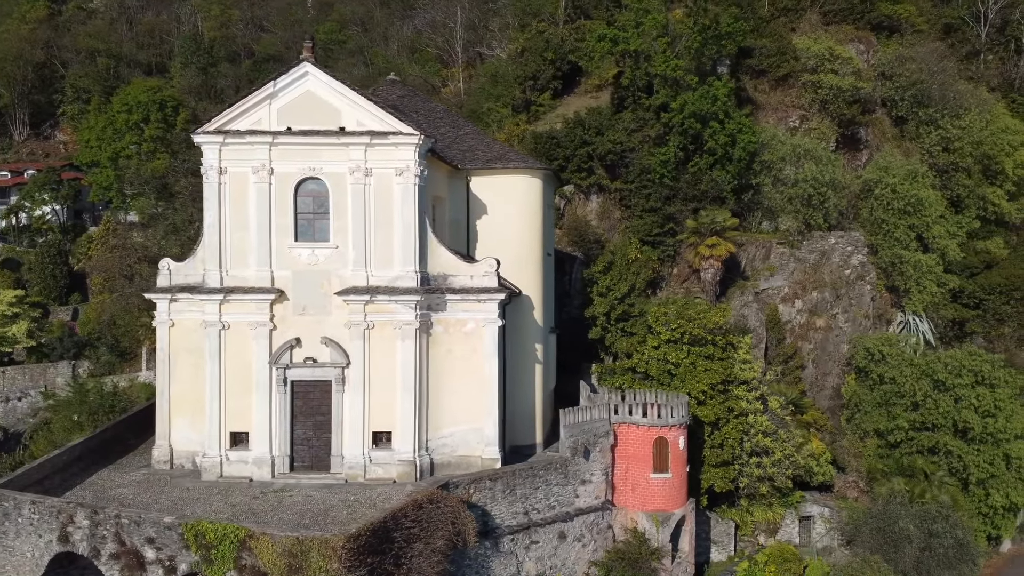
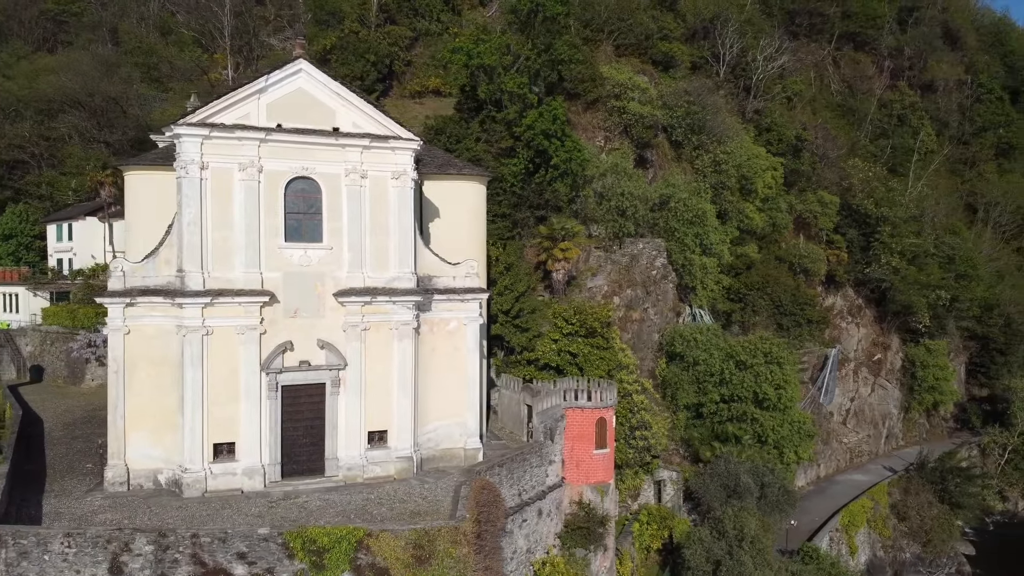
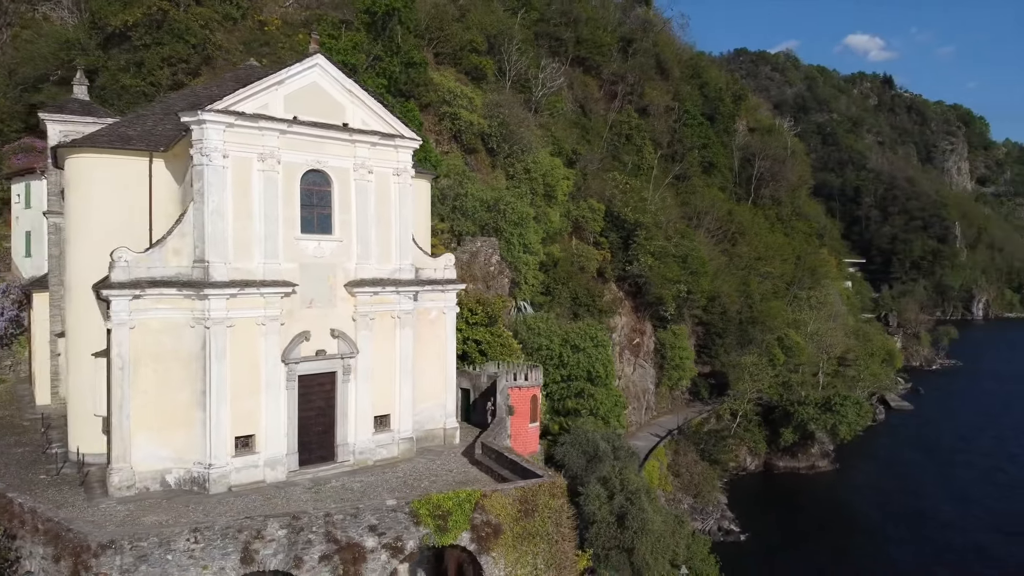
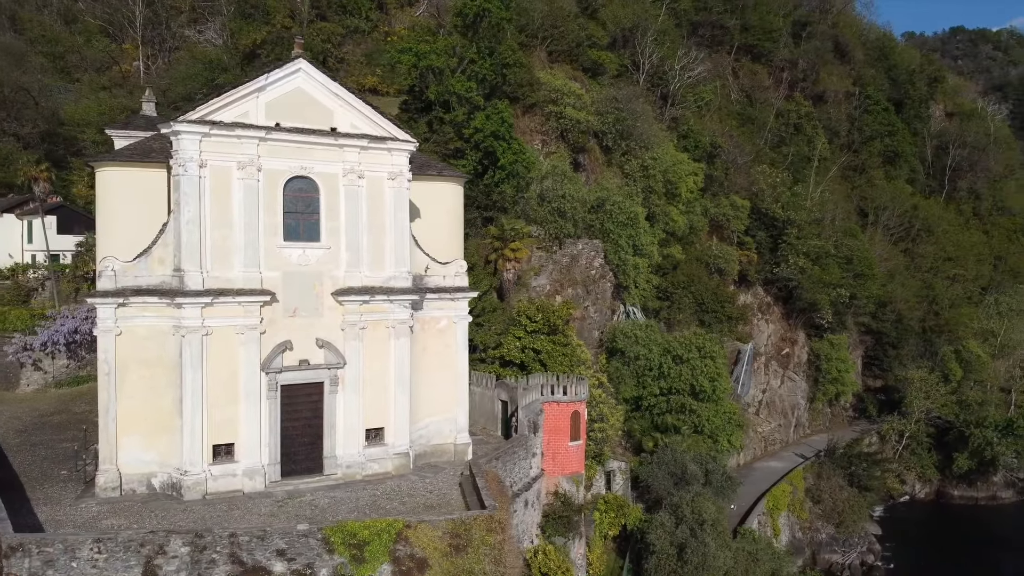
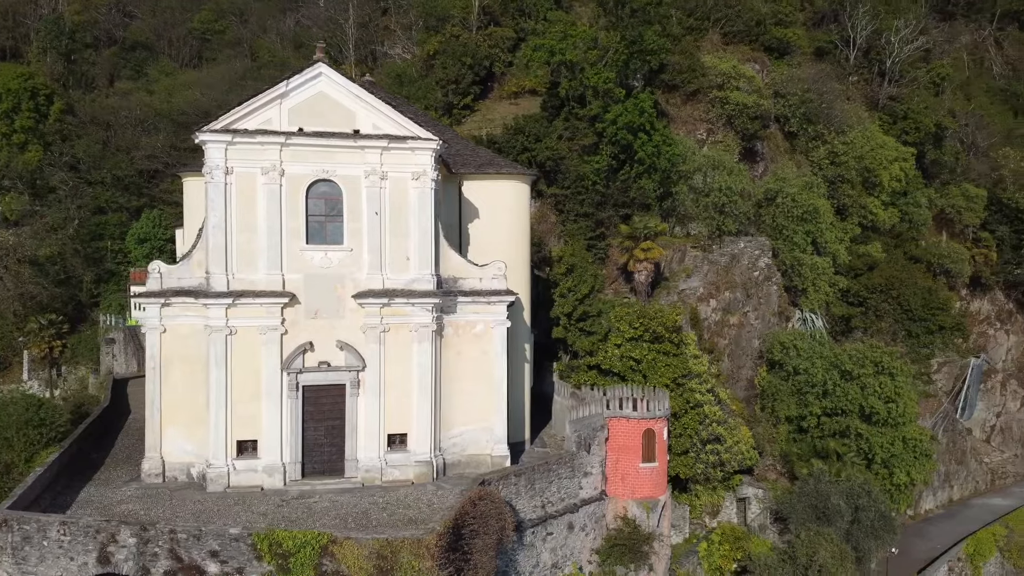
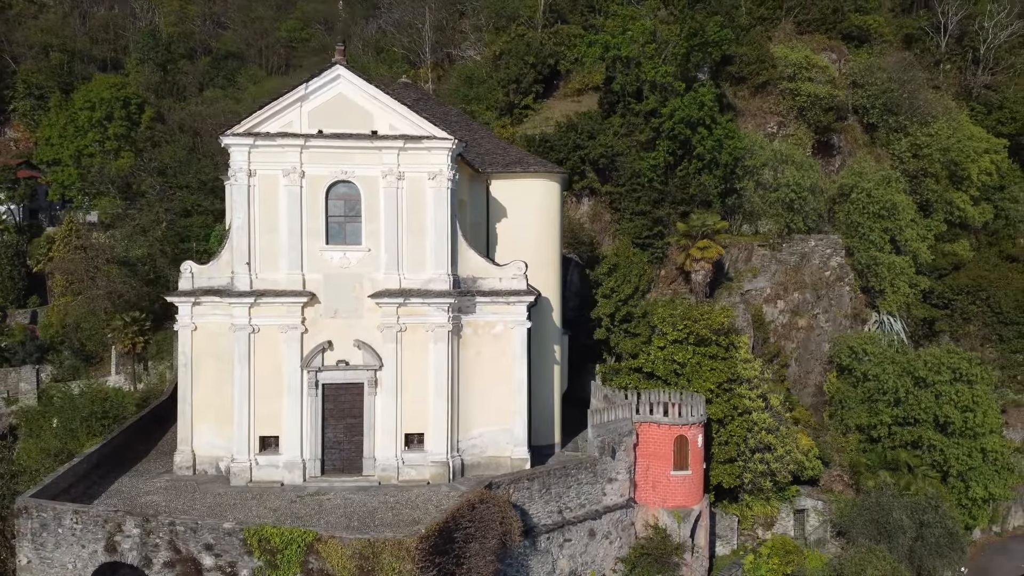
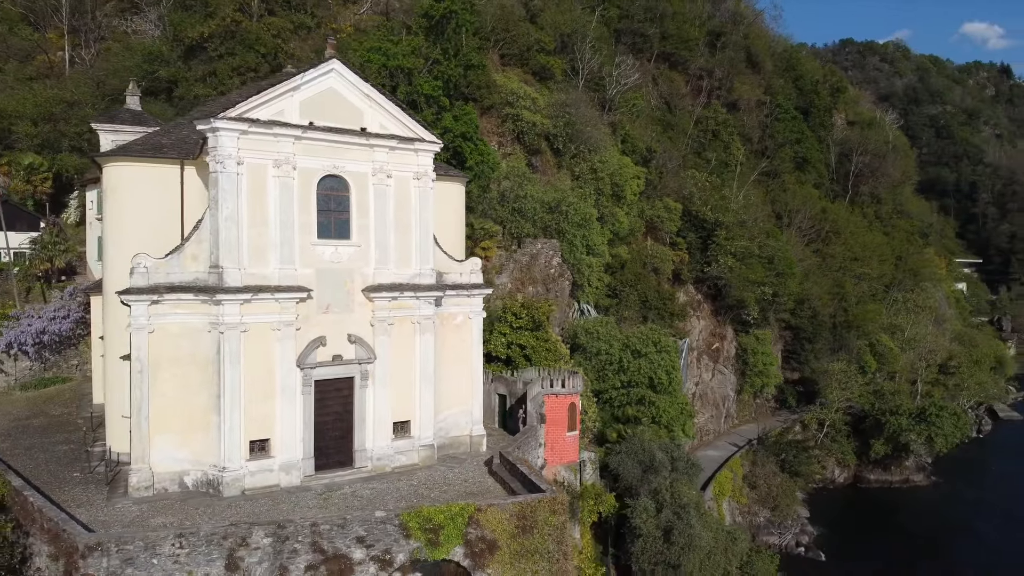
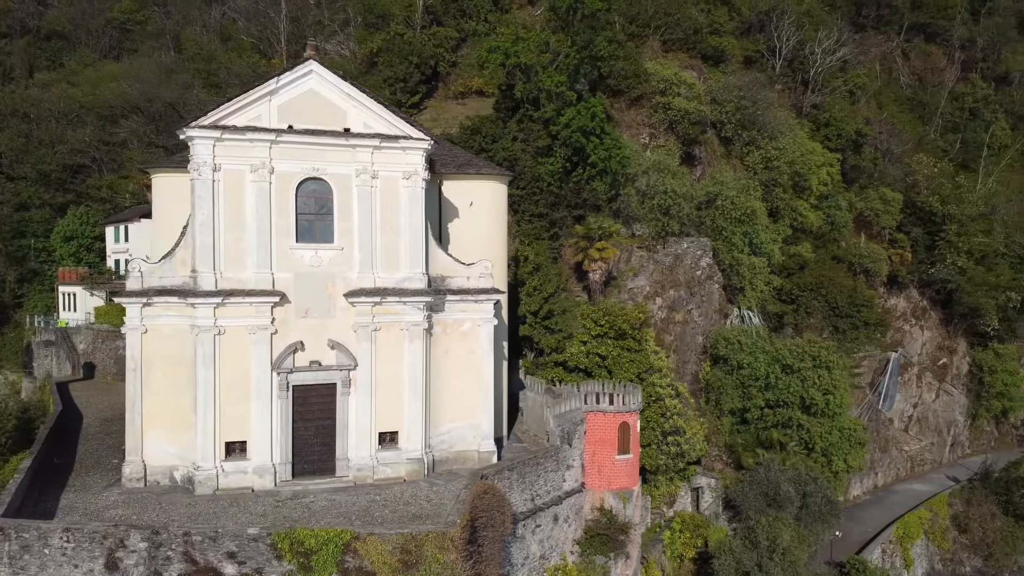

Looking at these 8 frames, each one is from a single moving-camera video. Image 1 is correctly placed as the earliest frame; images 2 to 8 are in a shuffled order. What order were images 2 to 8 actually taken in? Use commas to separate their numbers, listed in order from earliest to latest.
6, 5, 8, 2, 4, 7, 3
